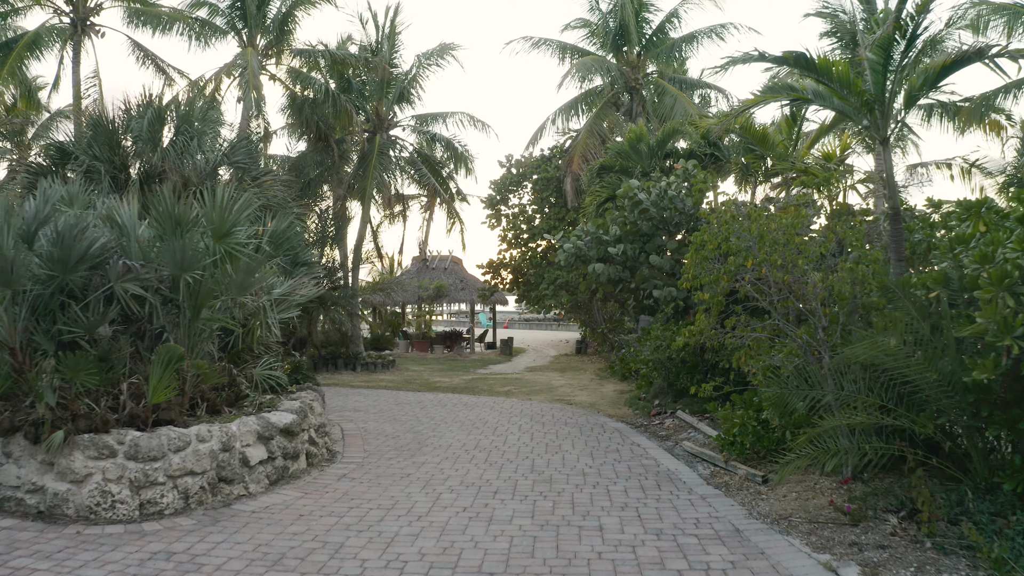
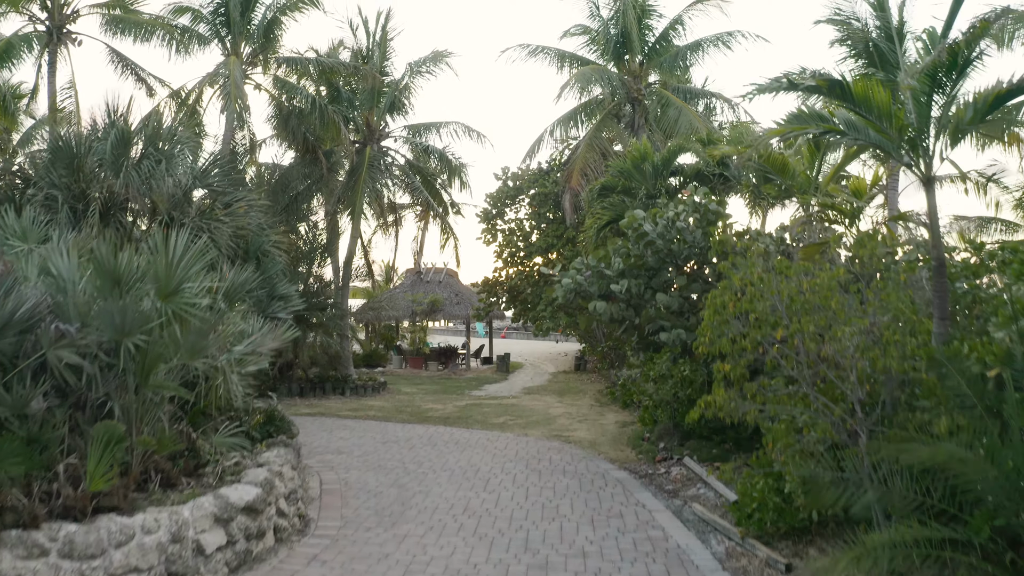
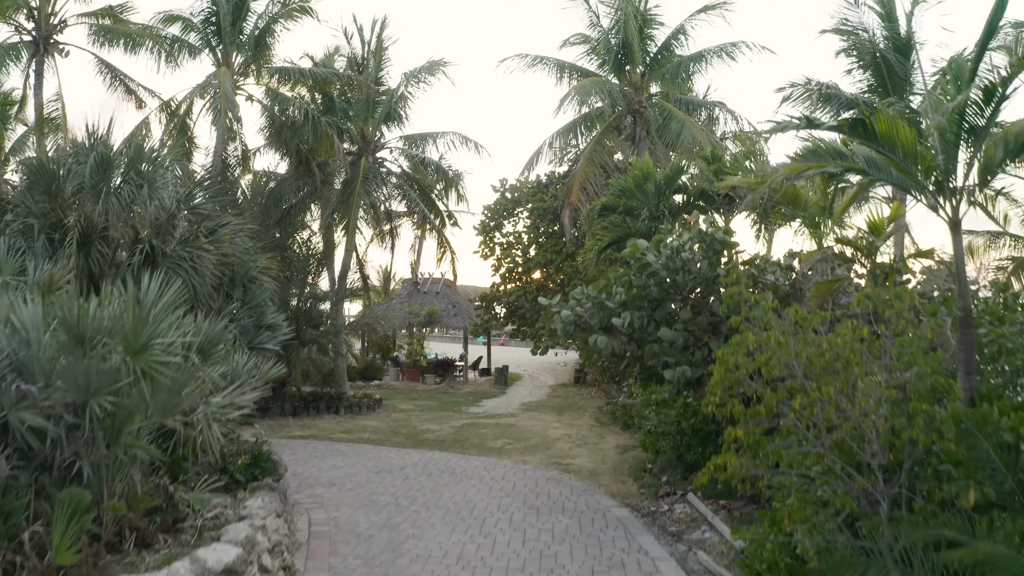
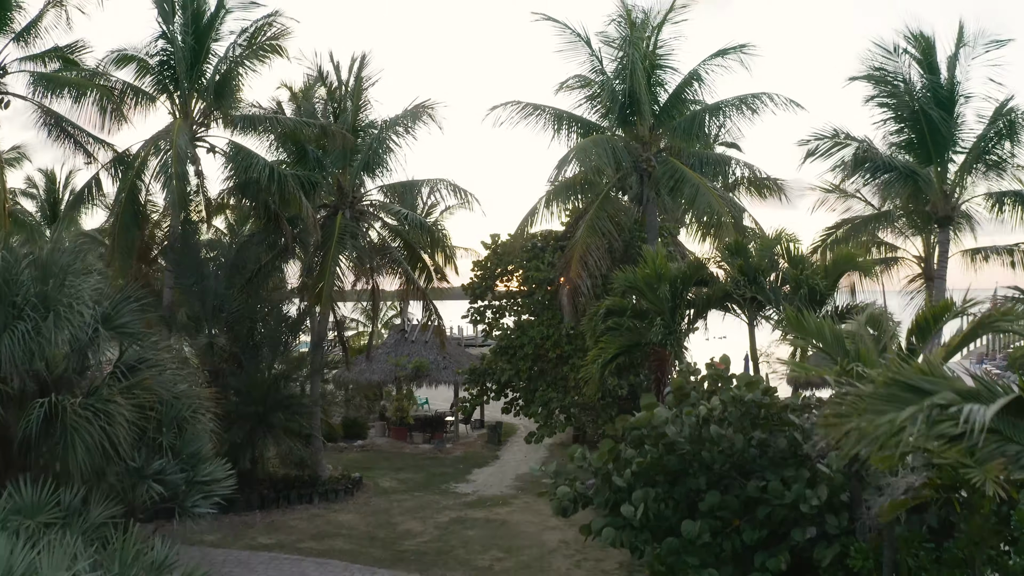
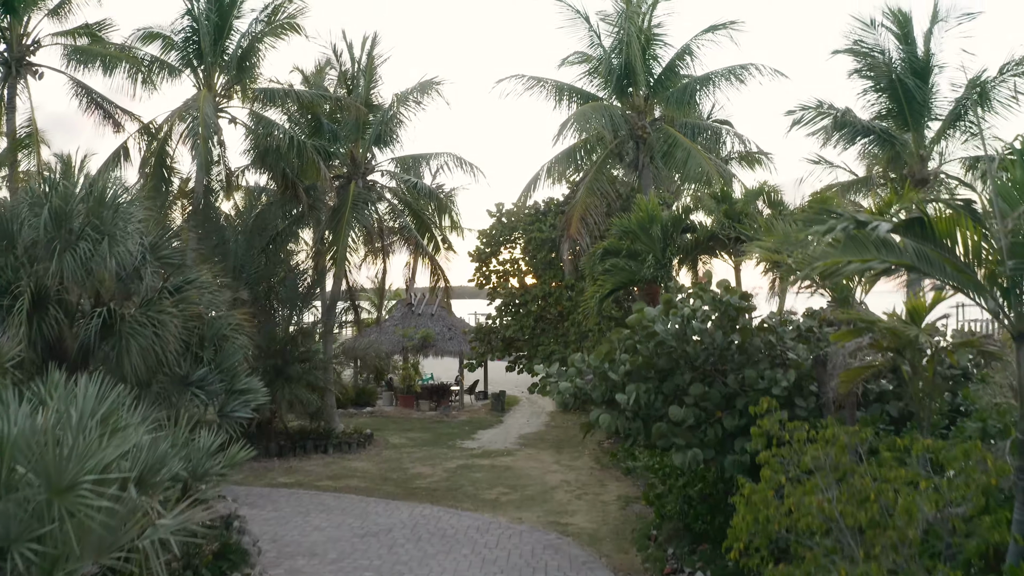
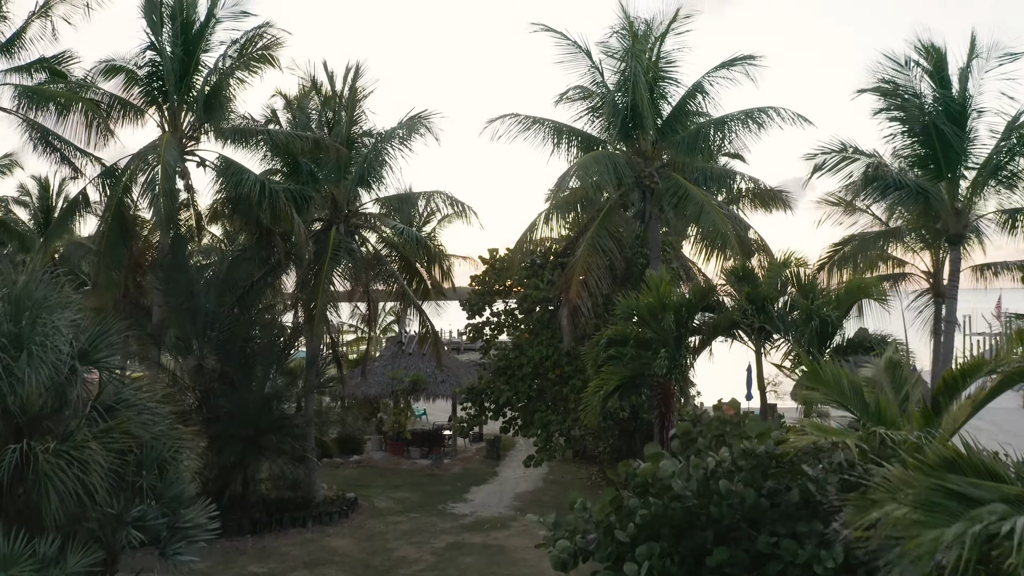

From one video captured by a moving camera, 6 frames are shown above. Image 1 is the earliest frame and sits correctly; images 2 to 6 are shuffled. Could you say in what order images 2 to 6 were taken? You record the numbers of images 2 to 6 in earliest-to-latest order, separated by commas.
2, 3, 5, 4, 6
